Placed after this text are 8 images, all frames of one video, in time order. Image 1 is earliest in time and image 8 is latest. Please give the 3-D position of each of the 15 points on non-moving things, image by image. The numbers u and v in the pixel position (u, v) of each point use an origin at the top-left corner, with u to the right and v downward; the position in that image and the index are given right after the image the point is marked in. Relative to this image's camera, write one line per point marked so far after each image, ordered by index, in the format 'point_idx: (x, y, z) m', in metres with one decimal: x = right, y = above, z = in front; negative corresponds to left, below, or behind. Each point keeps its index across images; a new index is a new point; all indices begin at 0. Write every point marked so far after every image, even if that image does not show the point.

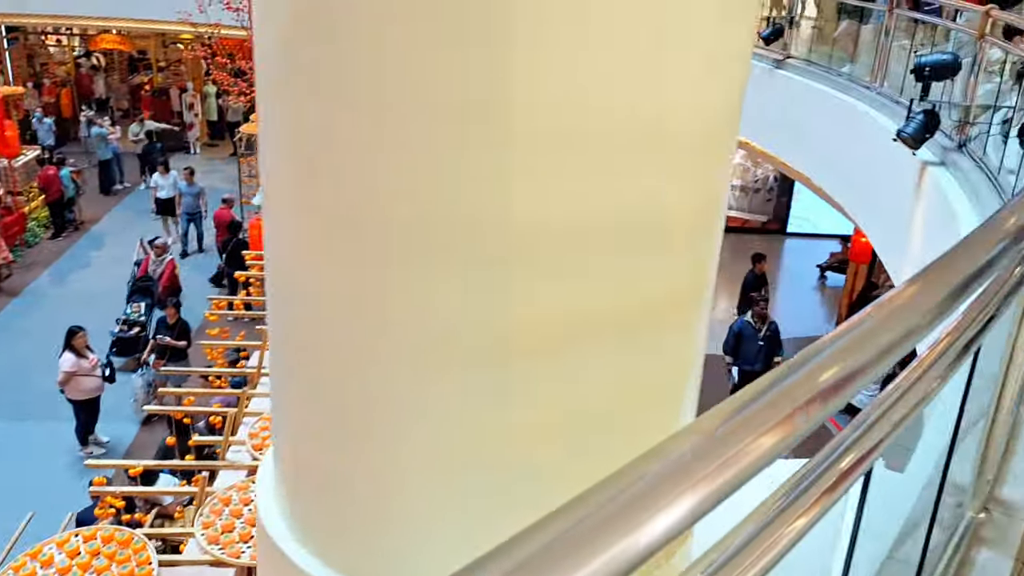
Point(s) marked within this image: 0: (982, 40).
0: (+2.6, +1.4, +4.6) m
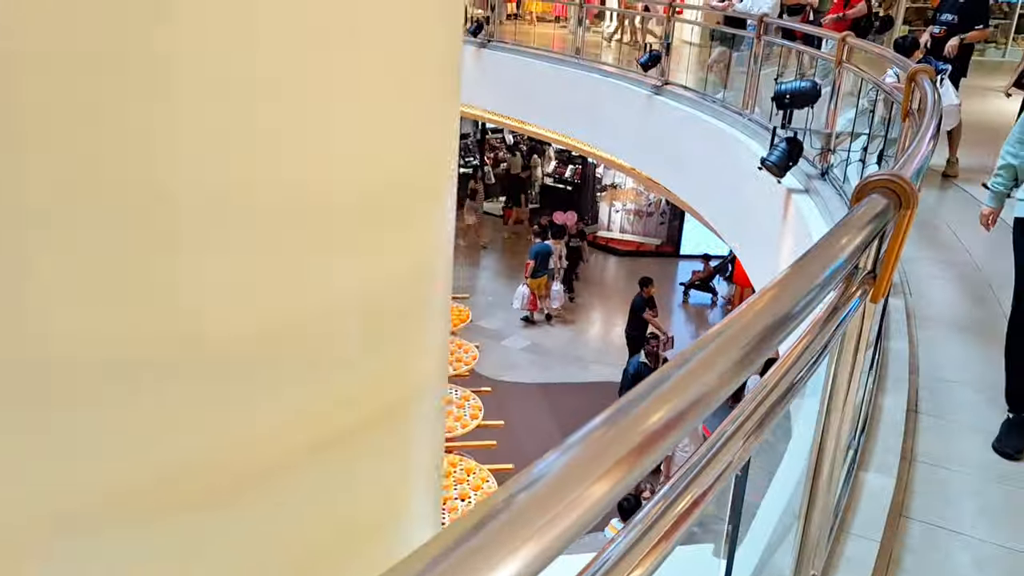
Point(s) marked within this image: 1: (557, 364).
0: (+1.8, +1.2, +4.6) m
1: (+0.5, -0.9, +9.2) m
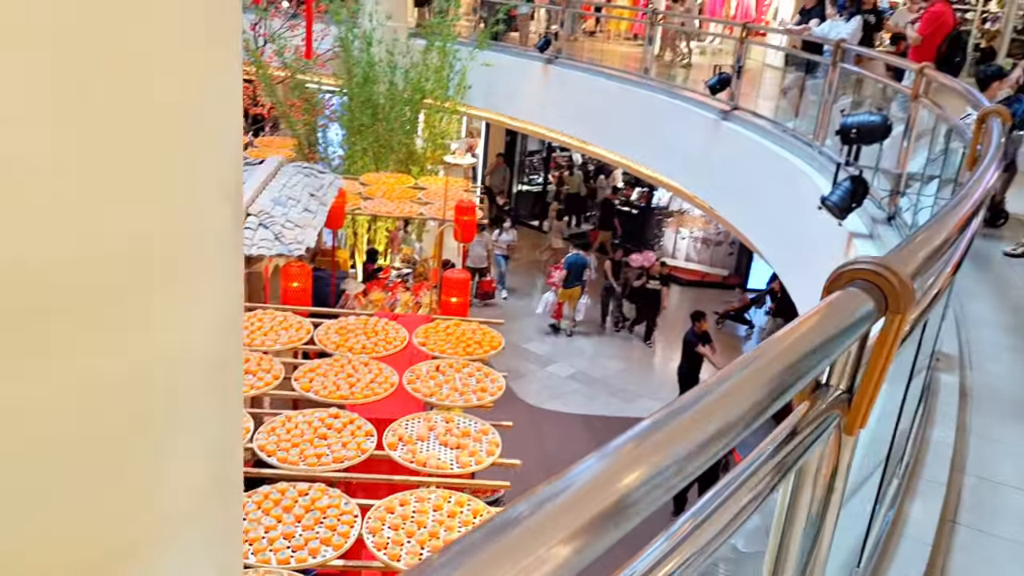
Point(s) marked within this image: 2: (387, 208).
0: (+2.0, +0.9, +4.1) m
1: (+1.0, -1.2, +8.9) m
2: (-1.2, +0.8, +8.1) m
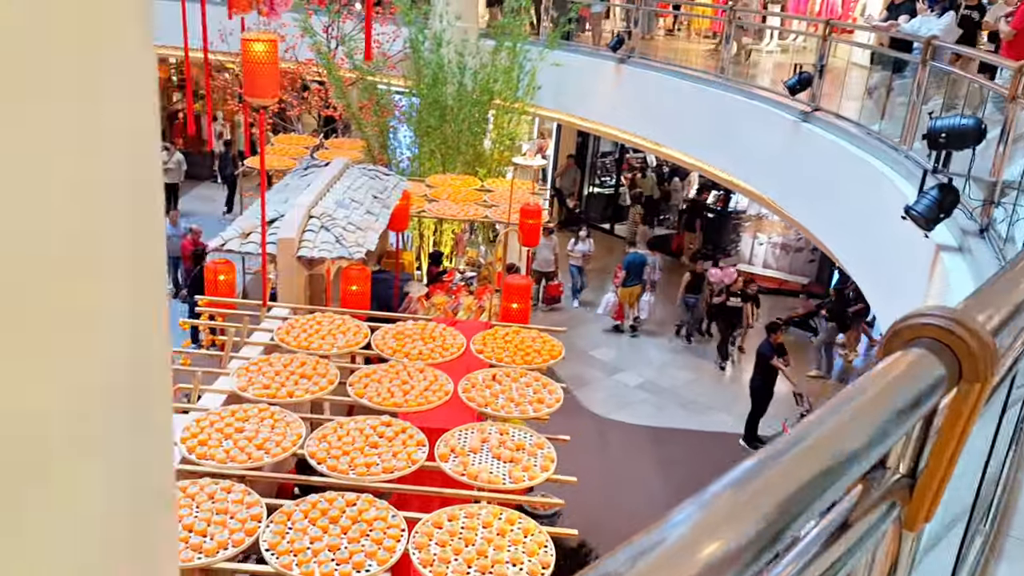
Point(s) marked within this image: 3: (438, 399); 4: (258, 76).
0: (+2.3, +0.8, +3.8) m
1: (+1.7, -1.2, +8.6) m
2: (-0.6, +0.7, +8.0) m
3: (-0.4, -0.6, +4.8) m
4: (-1.5, +1.3, +4.9) m
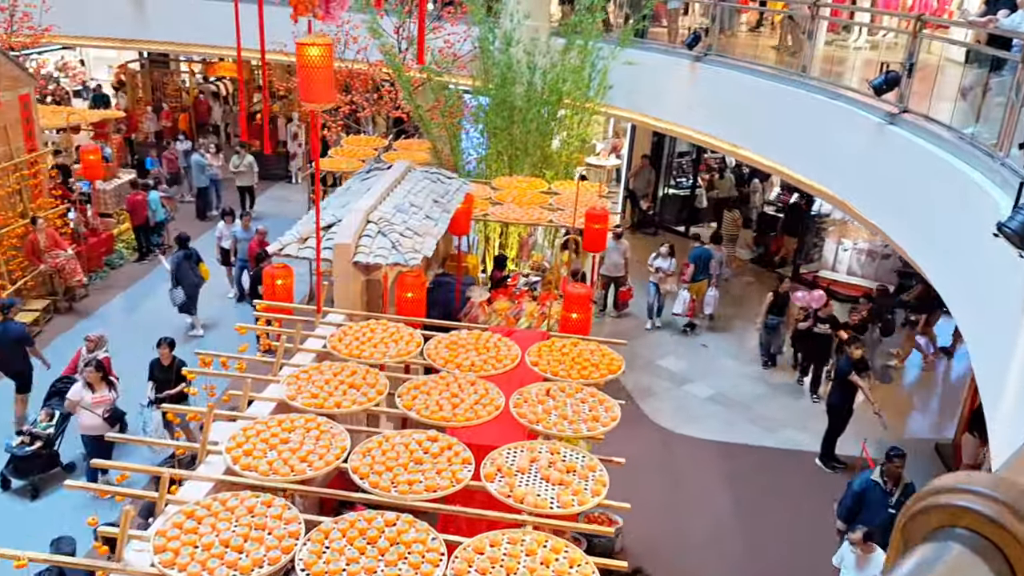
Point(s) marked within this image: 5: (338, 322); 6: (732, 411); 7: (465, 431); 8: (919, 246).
0: (+2.5, +0.7, +3.4) m
1: (+2.3, -1.3, +8.2) m
2: (0.0, +0.7, +7.8) m
3: (-0.1, -0.7, +4.6) m
4: (-1.2, +1.2, +4.8) m
5: (-1.2, -0.2, +5.6) m
6: (+2.2, -1.2, +8.3) m
7: (-0.3, -0.8, +4.7) m
8: (+2.7, +0.3, +5.4) m
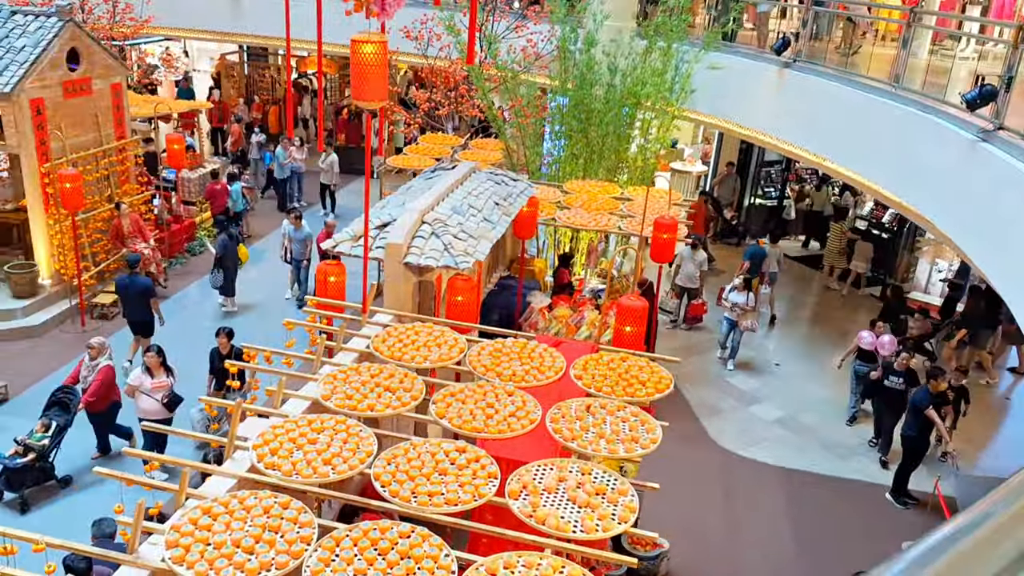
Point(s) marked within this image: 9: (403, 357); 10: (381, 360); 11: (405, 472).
0: (+2.6, +0.5, +2.9) m
1: (+2.8, -1.5, +7.8) m
2: (+0.6, +0.6, +7.6) m
3: (+0.1, -0.8, +4.5) m
4: (-0.8, +1.2, +4.8) m
5: (-0.9, -0.2, +5.6) m
6: (+2.8, -1.4, +7.9) m
7: (-0.1, -0.9, +4.6) m
8: (+3.0, +0.1, +4.9) m
9: (-0.7, -0.4, +5.0) m
10: (-0.8, -0.4, +5.1) m
11: (-0.5, -0.9, +4.0) m
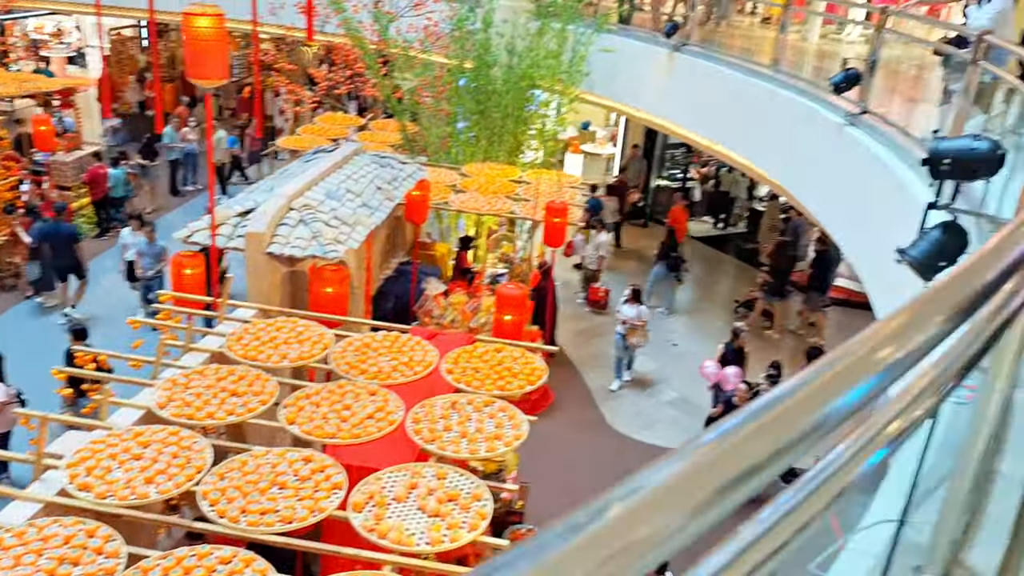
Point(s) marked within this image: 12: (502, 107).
0: (+2.0, +0.6, +2.8) m
1: (+1.8, -1.3, +7.7) m
2: (-0.4, +0.7, +7.4) m
3: (-0.7, -0.7, +4.3) m
4: (-1.6, +1.2, +4.4) m
5: (-1.7, -0.2, +5.2) m
6: (+1.8, -1.3, +7.9) m
7: (-0.8, -0.8, +4.3) m
8: (+2.2, +0.1, +4.9) m
9: (-1.5, -0.4, +4.7) m
10: (-1.6, -0.4, +4.8) m
11: (-1.2, -0.9, +3.8) m
12: (-0.1, +1.9, +8.7) m
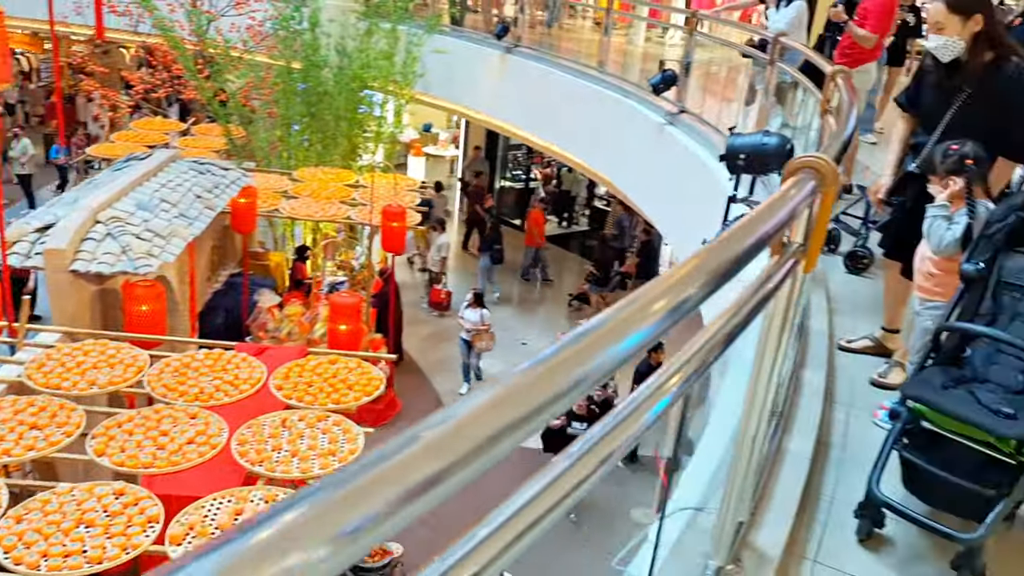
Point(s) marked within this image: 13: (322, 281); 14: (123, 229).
0: (+1.3, +0.6, +3.0) m
1: (+0.4, -1.3, +7.9) m
2: (-1.8, +0.7, +7.1) m
3: (-1.5, -0.8, +4.0) m
4: (-2.6, +1.1, +4.0) m
5: (-2.7, -0.3, +4.8) m
6: (+0.3, -1.3, +8.0) m
7: (-1.6, -0.9, +4.0) m
8: (+1.2, +0.2, +5.1) m
9: (-2.4, -0.5, +4.3) m
10: (-2.5, -0.5, +4.3) m
11: (-2.0, -1.0, +3.4) m
12: (-1.8, +1.9, +8.5) m
13: (-1.8, +0.1, +7.8) m
14: (-2.5, +0.4, +5.3) m
